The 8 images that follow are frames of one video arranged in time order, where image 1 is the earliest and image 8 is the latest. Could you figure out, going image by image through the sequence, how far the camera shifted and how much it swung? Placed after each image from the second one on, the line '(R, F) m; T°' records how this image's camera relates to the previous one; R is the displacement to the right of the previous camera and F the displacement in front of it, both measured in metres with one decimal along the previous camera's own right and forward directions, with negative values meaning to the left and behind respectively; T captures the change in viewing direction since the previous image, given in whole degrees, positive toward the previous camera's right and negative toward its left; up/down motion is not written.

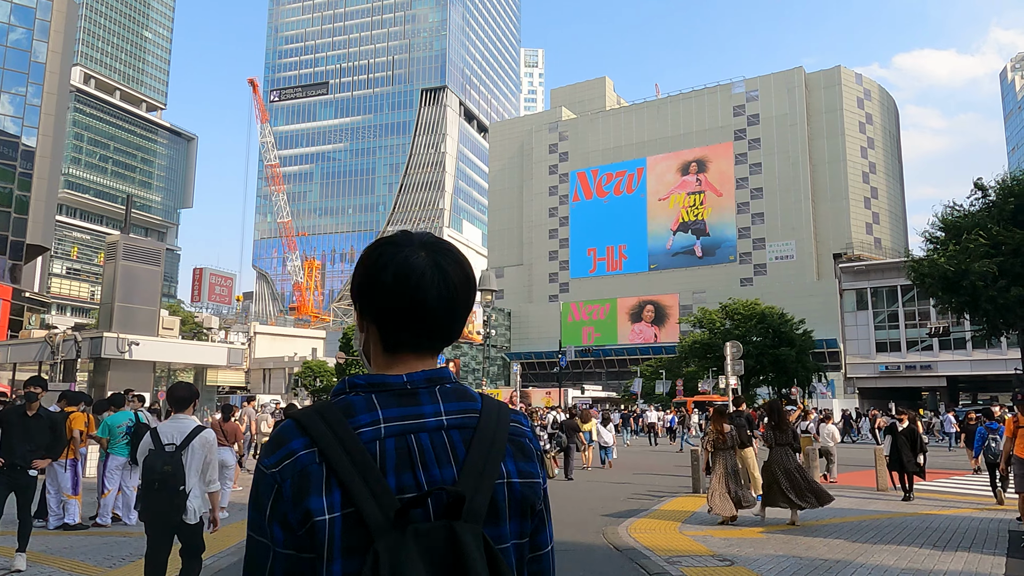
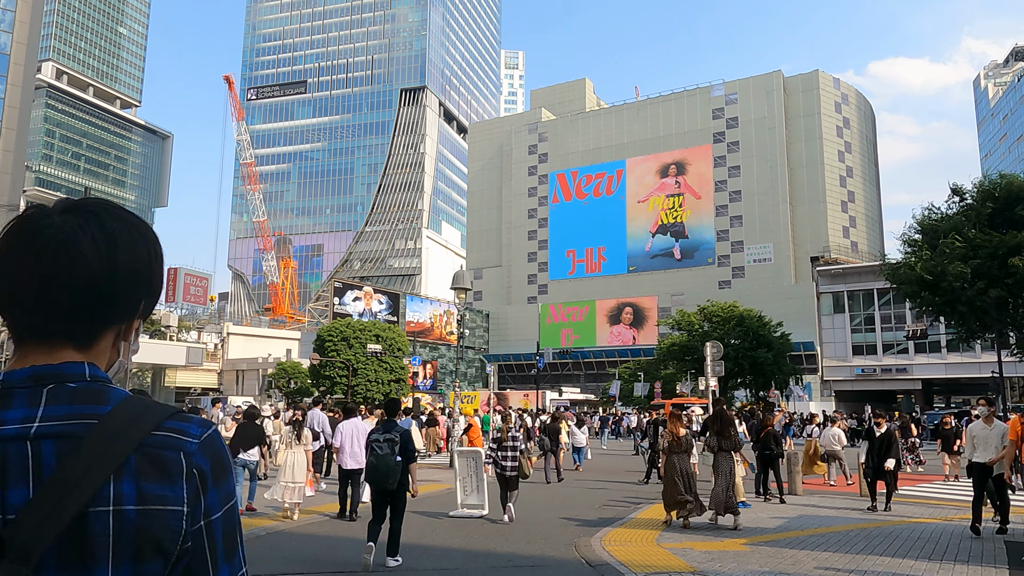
(+0.1, +0.5) m; +2°
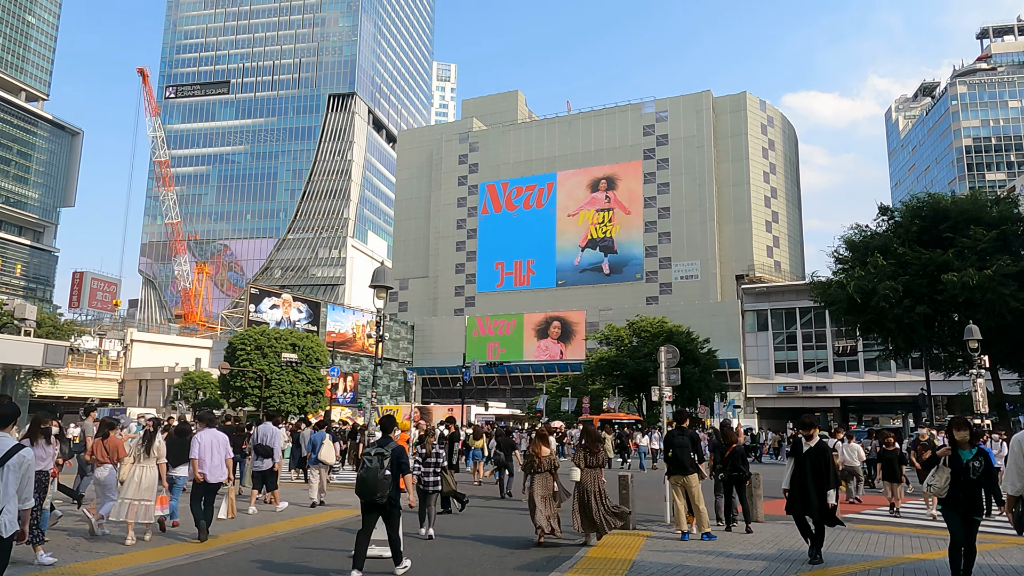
(0.0, +1.8) m; +5°
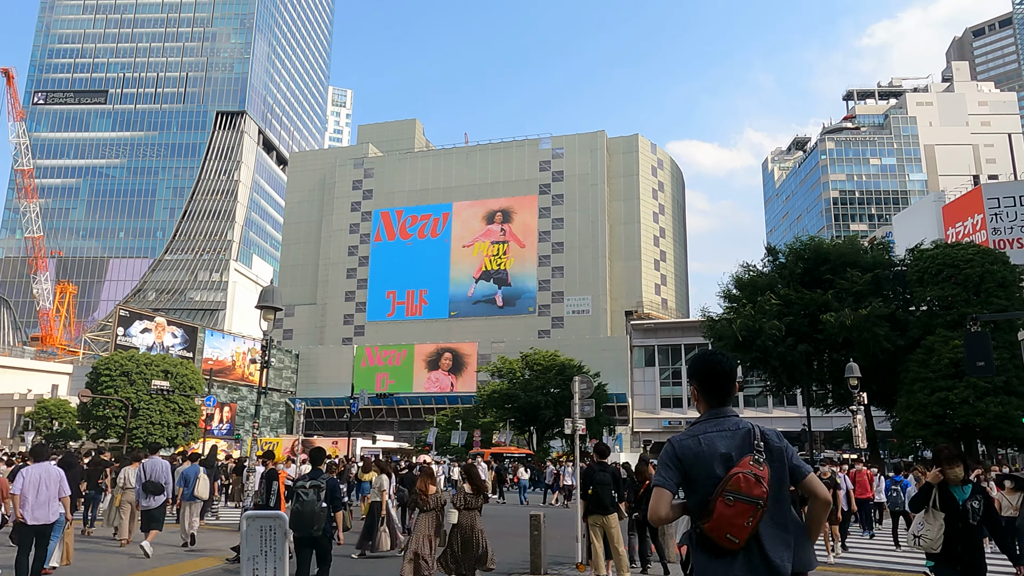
(-0.2, +0.8) m; +8°
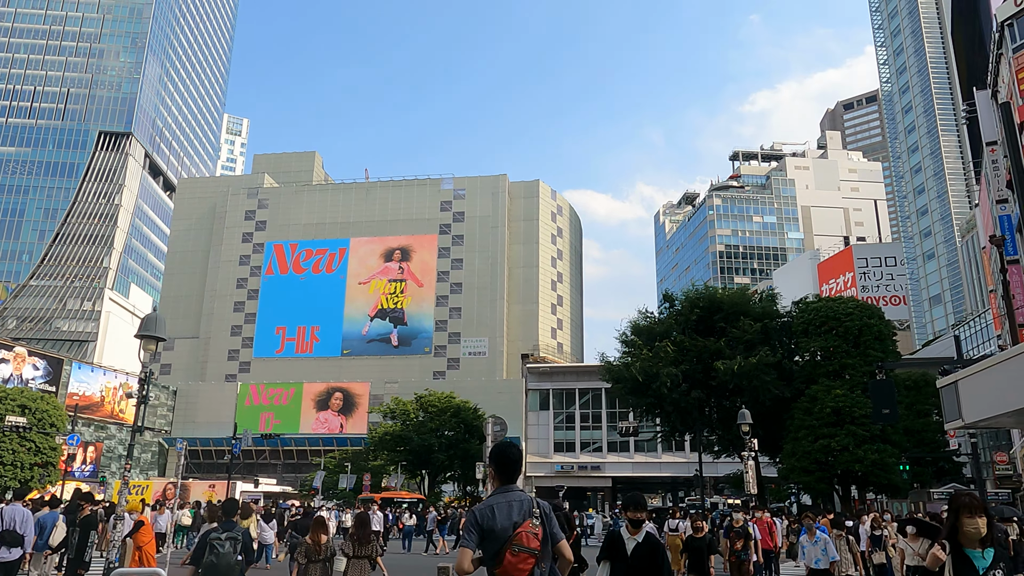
(-0.3, +0.5) m; +8°
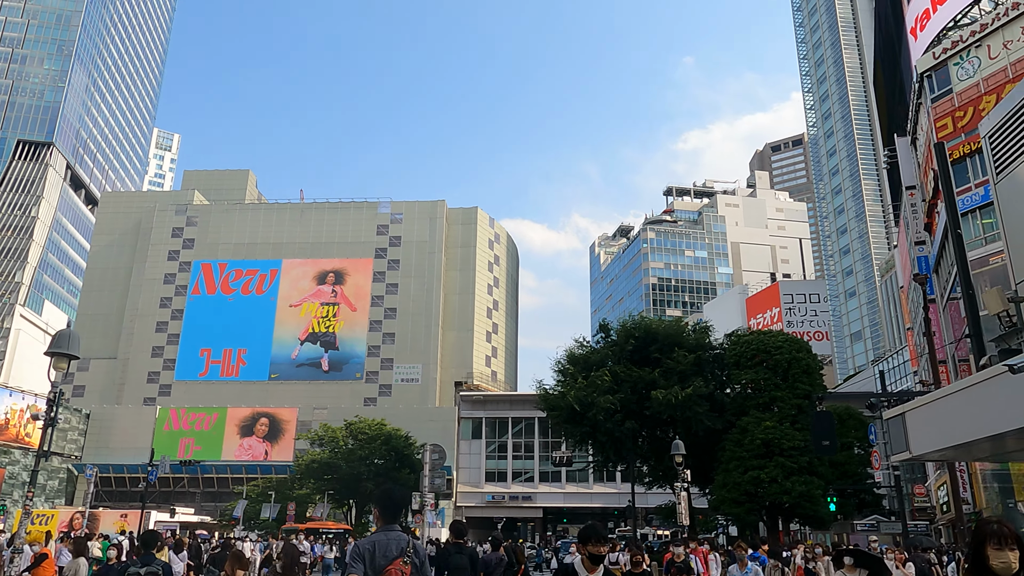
(-0.1, +0.3) m; +5°
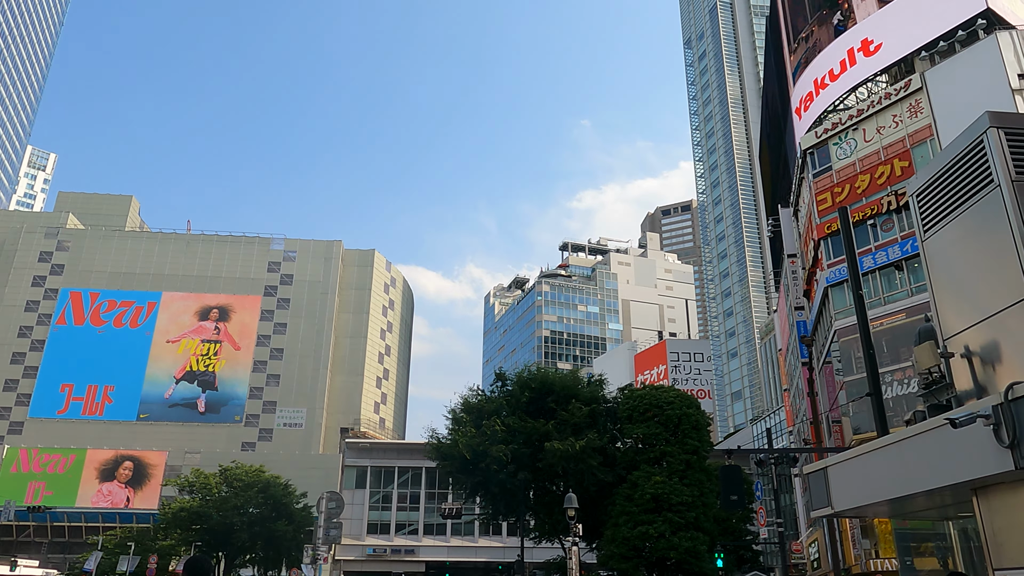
(-0.3, +0.5) m; +8°
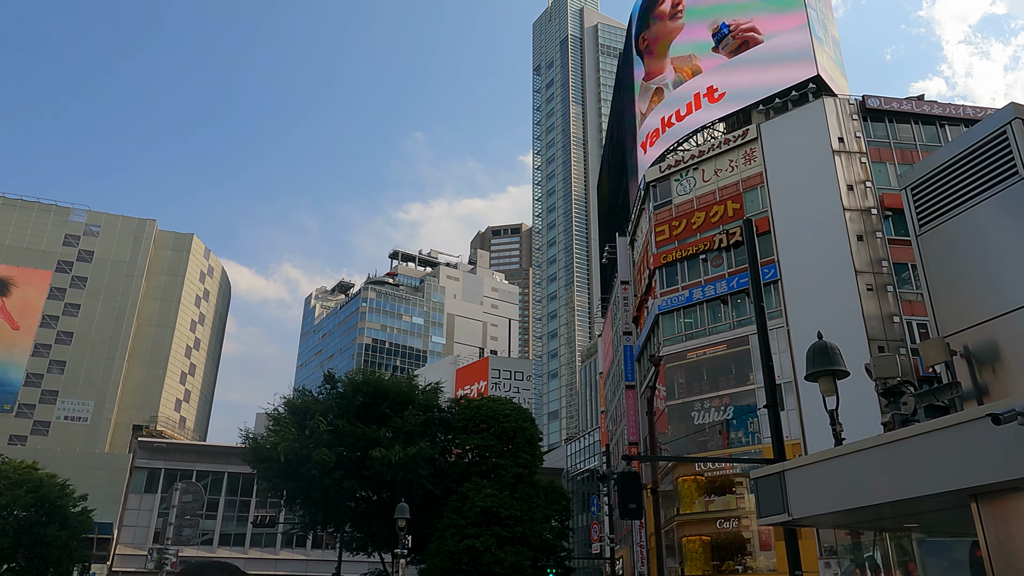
(-1.0, +1.1) m; +13°
